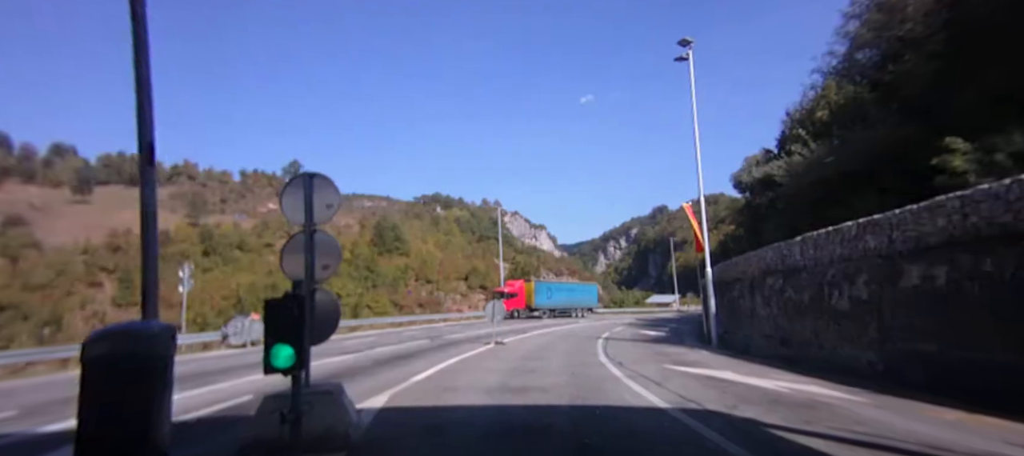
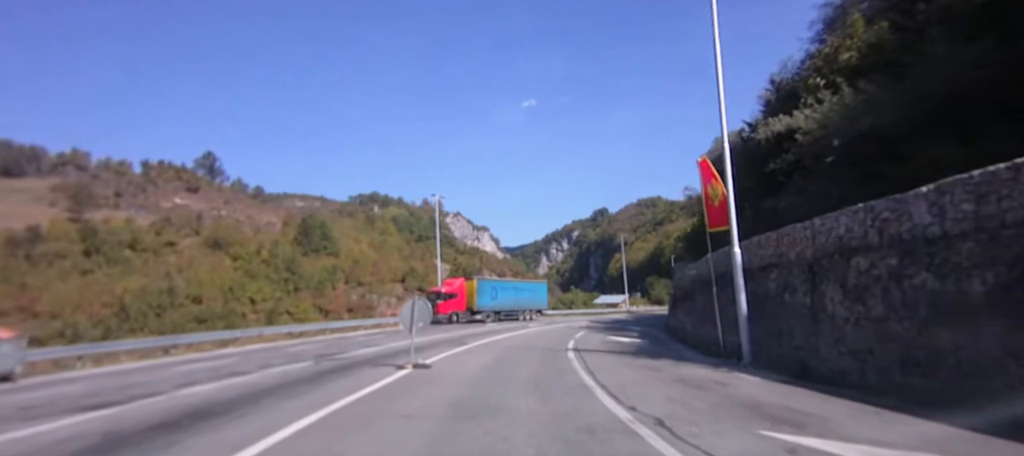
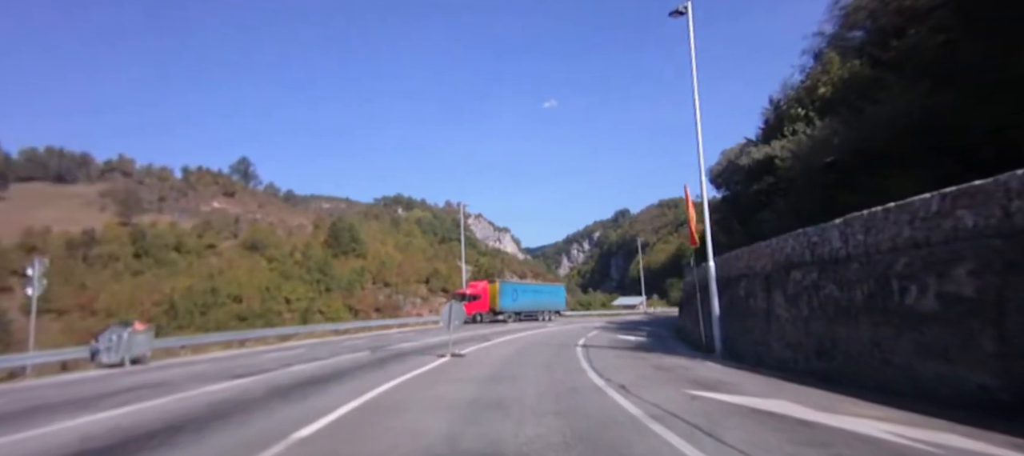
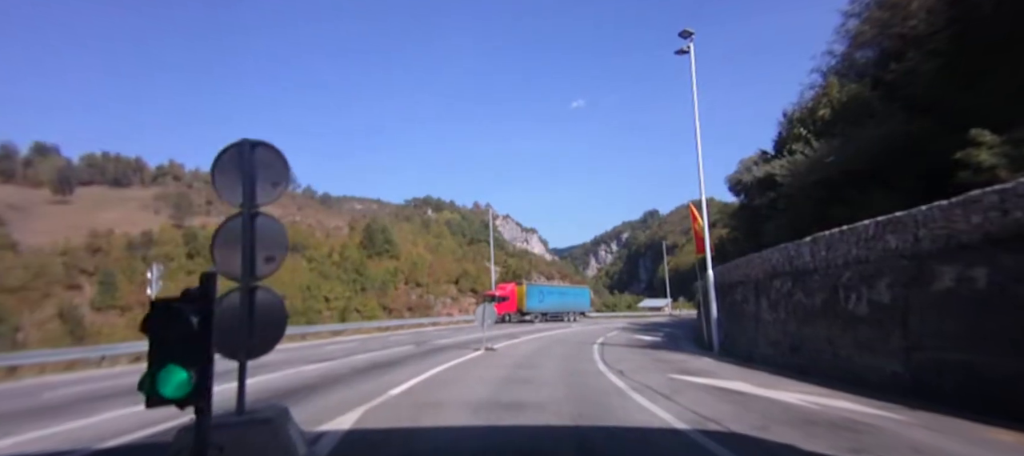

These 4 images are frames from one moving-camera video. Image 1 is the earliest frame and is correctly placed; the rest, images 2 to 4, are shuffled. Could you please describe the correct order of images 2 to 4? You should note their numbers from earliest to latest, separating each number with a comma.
4, 3, 2
